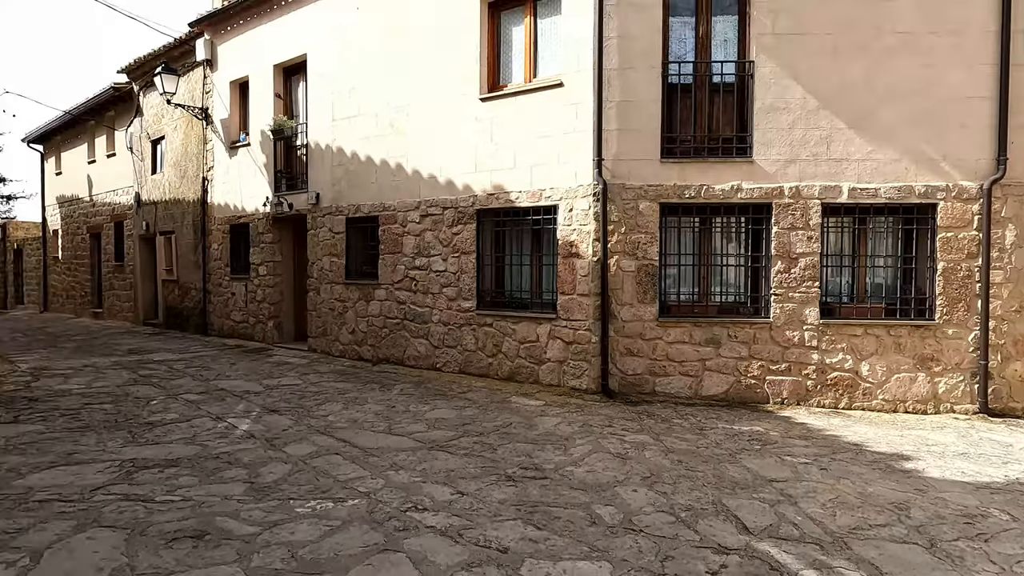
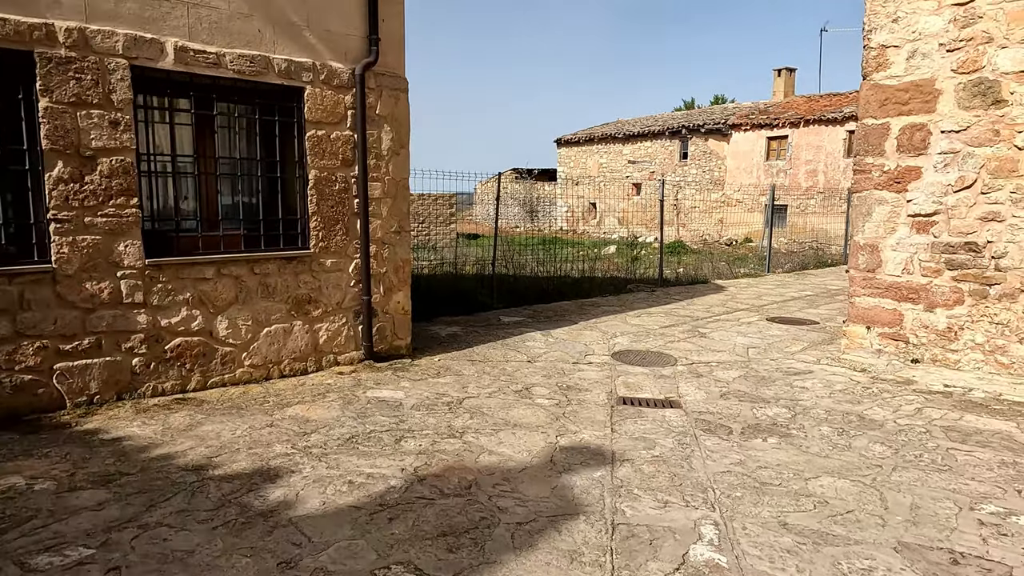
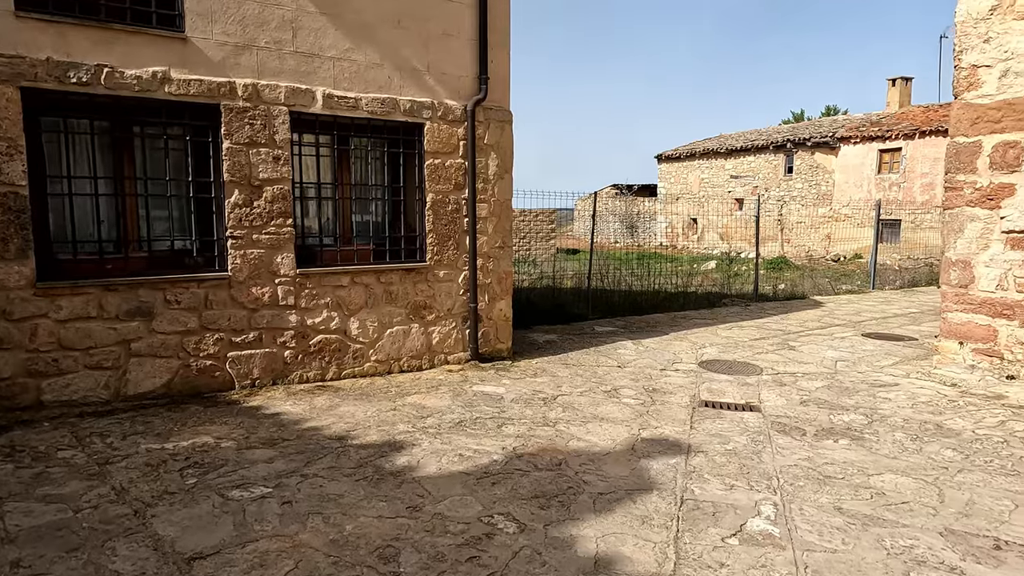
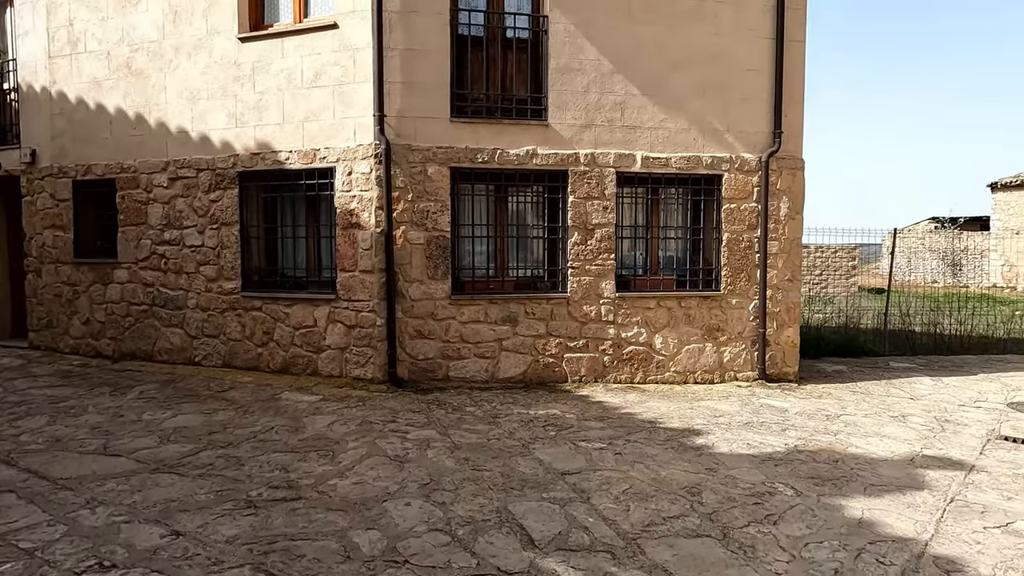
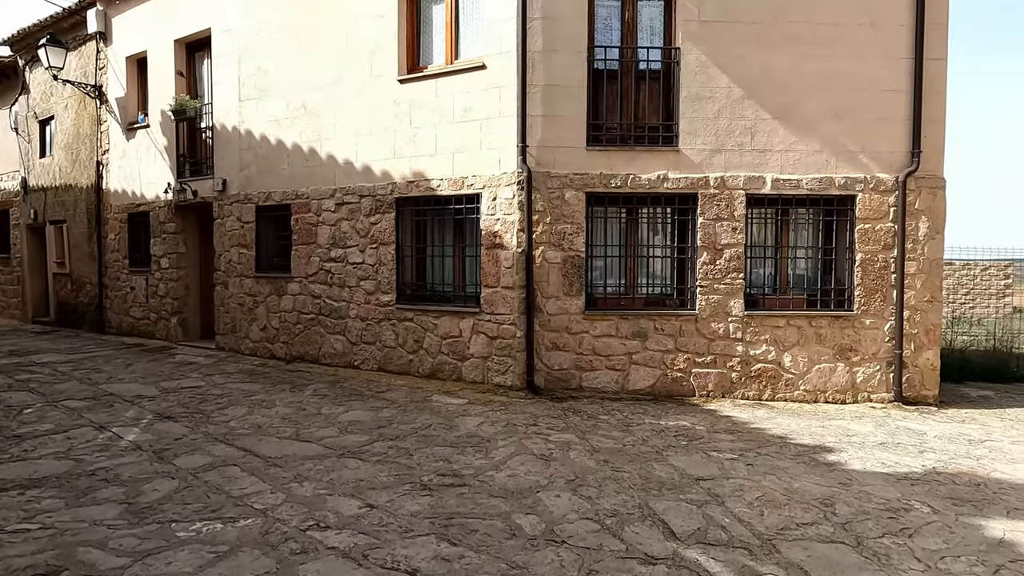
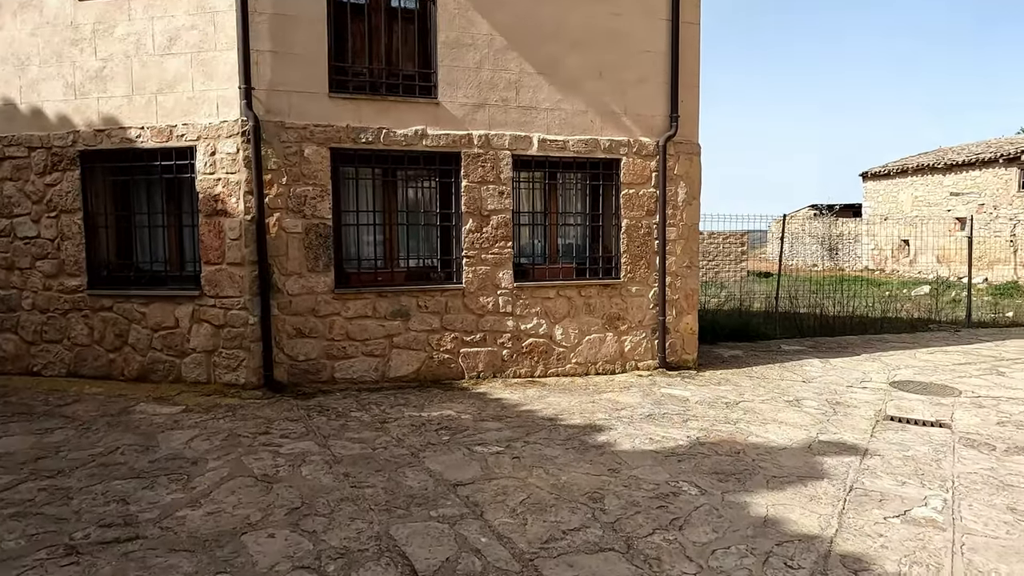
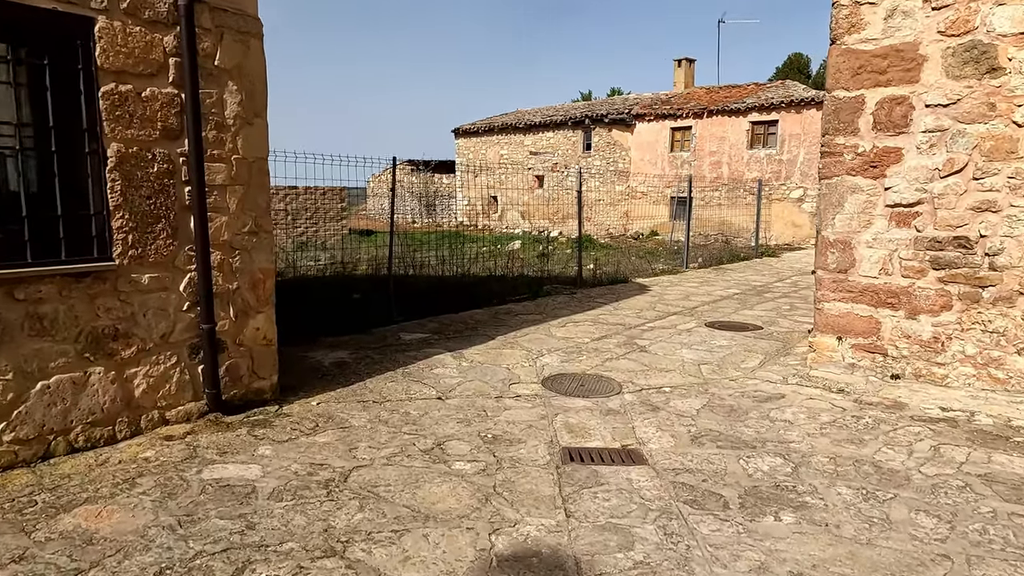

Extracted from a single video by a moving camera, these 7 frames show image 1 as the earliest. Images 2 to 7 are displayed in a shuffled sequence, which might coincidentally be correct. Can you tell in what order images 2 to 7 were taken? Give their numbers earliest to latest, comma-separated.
5, 4, 6, 3, 2, 7
